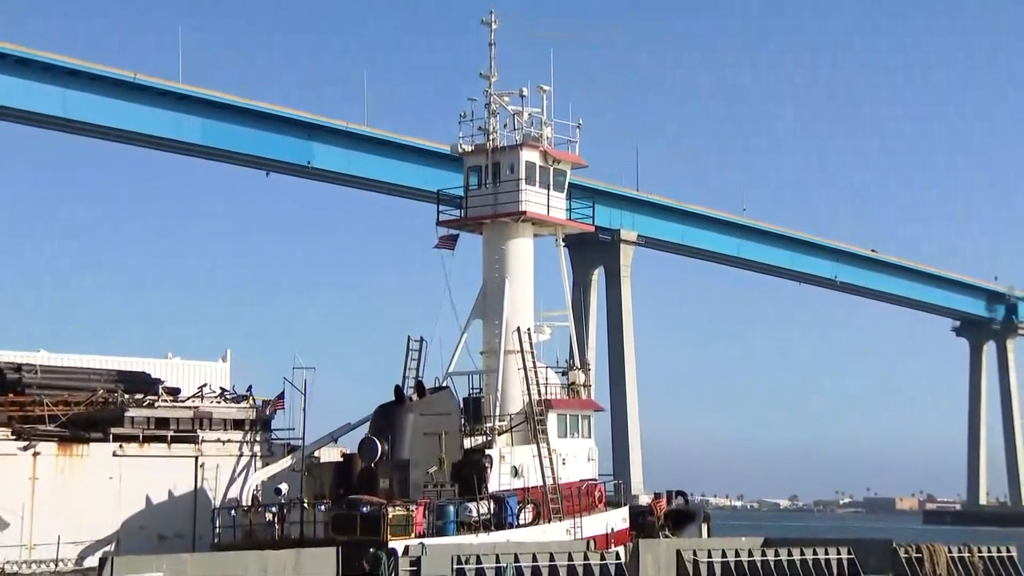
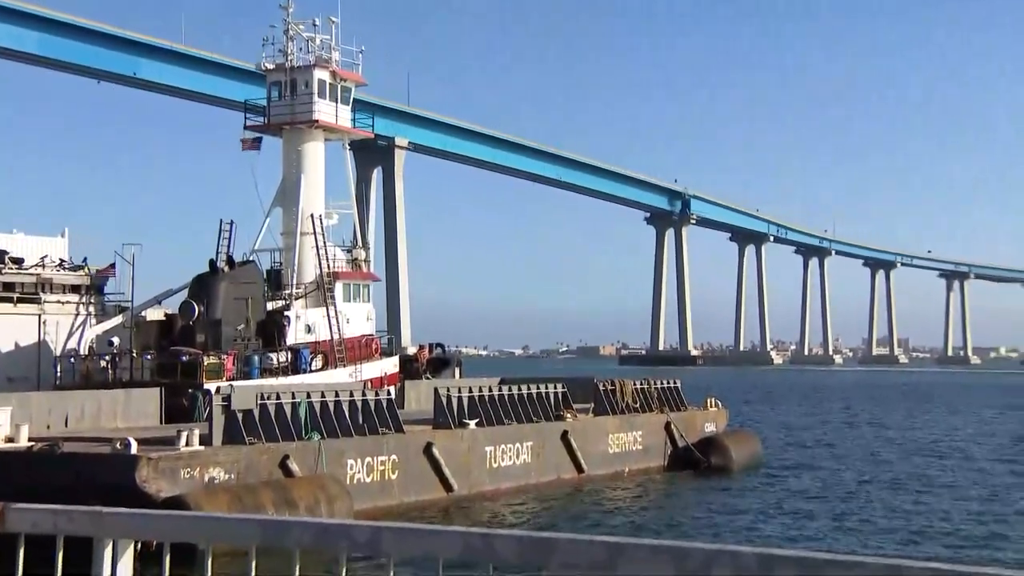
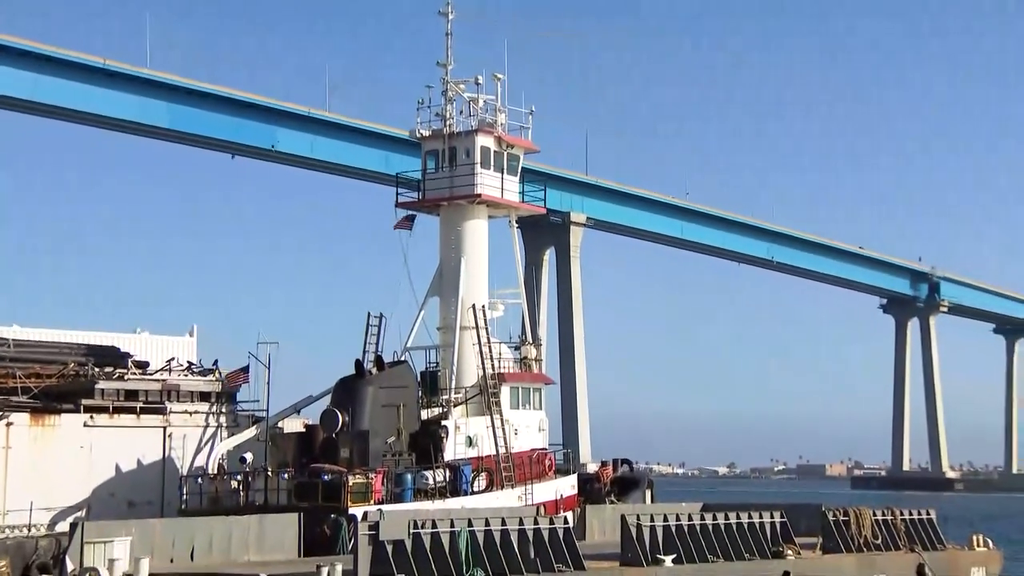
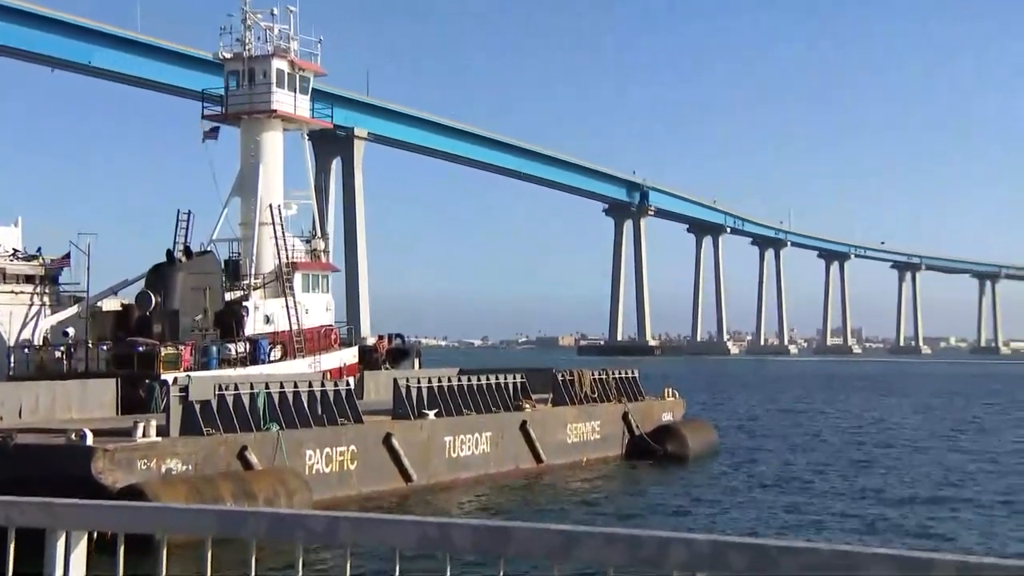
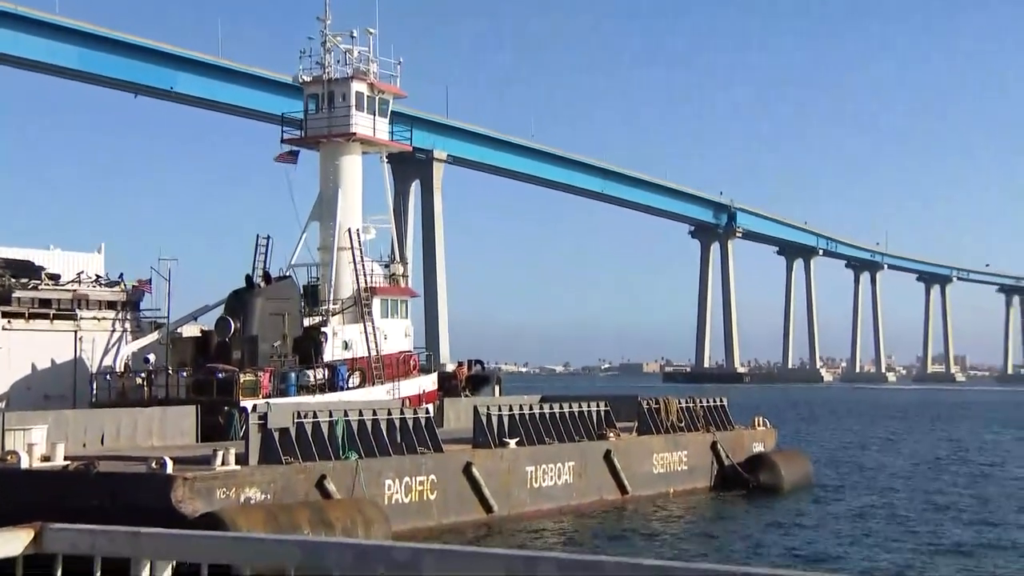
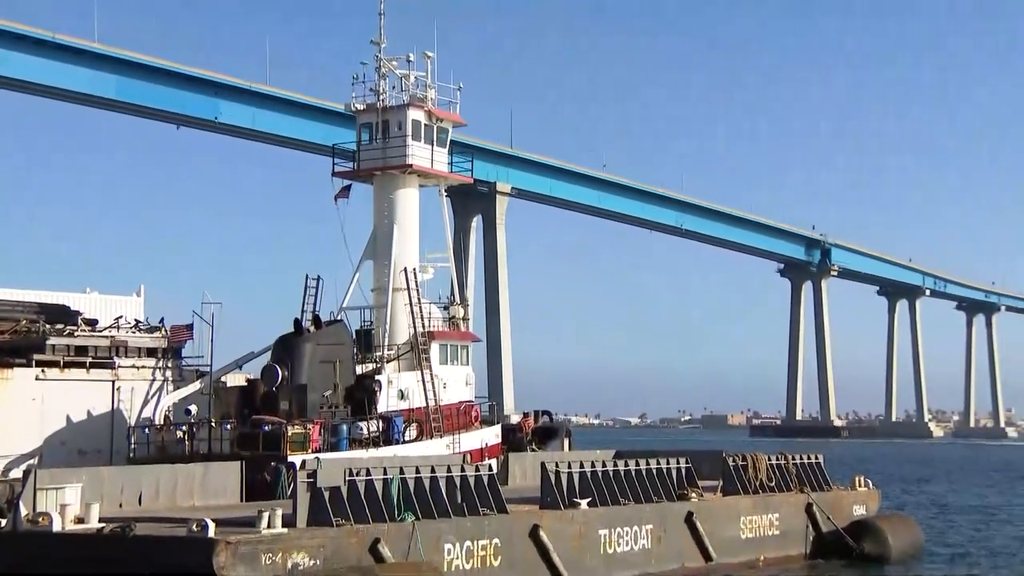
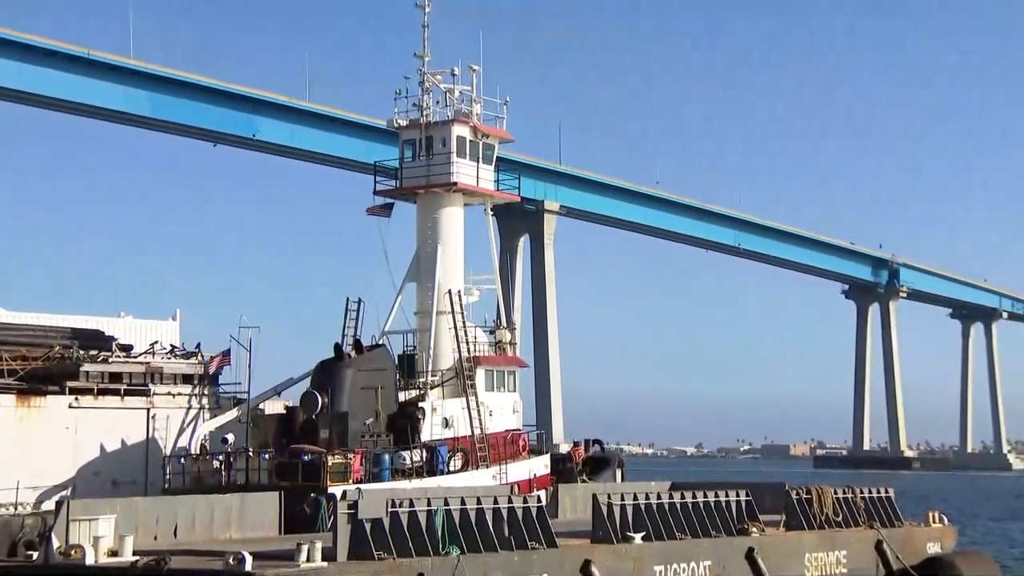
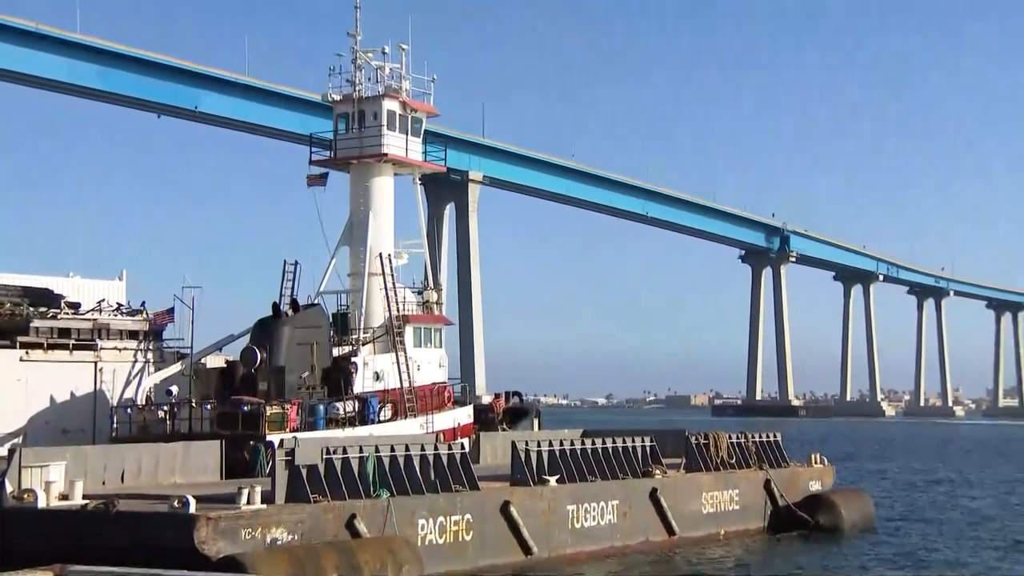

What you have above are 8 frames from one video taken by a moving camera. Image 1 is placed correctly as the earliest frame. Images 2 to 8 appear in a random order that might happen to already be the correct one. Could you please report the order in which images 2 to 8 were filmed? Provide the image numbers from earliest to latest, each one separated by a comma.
3, 7, 6, 8, 5, 2, 4
